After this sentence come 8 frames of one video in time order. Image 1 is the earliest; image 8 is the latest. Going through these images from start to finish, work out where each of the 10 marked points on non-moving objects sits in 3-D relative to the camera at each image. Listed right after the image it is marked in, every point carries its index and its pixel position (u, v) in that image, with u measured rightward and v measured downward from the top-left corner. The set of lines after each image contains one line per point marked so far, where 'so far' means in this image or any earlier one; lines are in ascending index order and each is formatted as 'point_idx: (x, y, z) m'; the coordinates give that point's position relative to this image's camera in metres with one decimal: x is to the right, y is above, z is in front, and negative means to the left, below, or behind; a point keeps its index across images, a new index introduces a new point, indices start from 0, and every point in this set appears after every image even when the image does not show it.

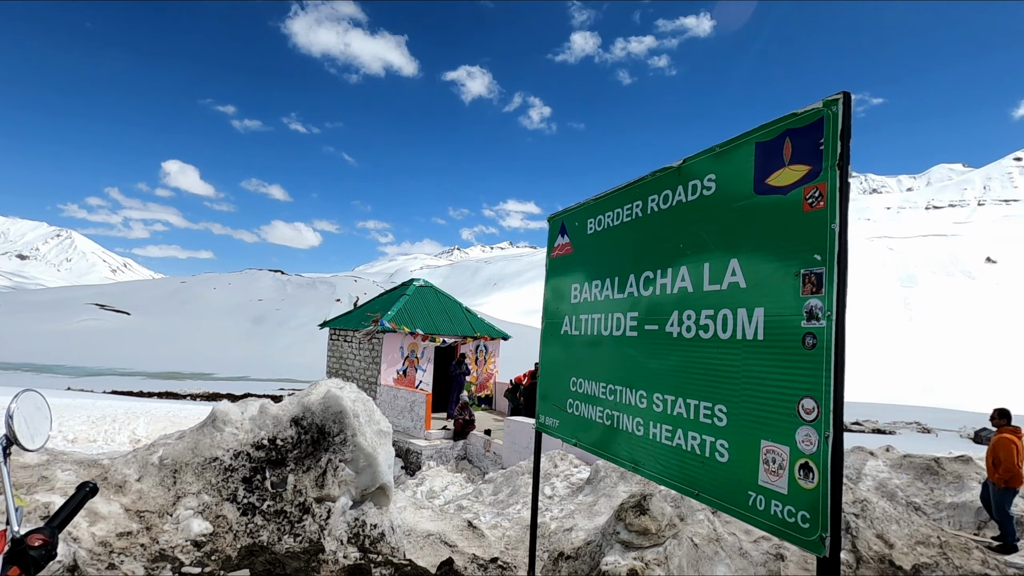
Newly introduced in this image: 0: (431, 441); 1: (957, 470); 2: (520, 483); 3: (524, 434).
0: (-1.6, -3.0, +10.5) m
1: (+6.1, -2.5, +7.3) m
2: (+0.1, -2.6, +7.0) m
3: (+0.2, -2.3, +8.4) m
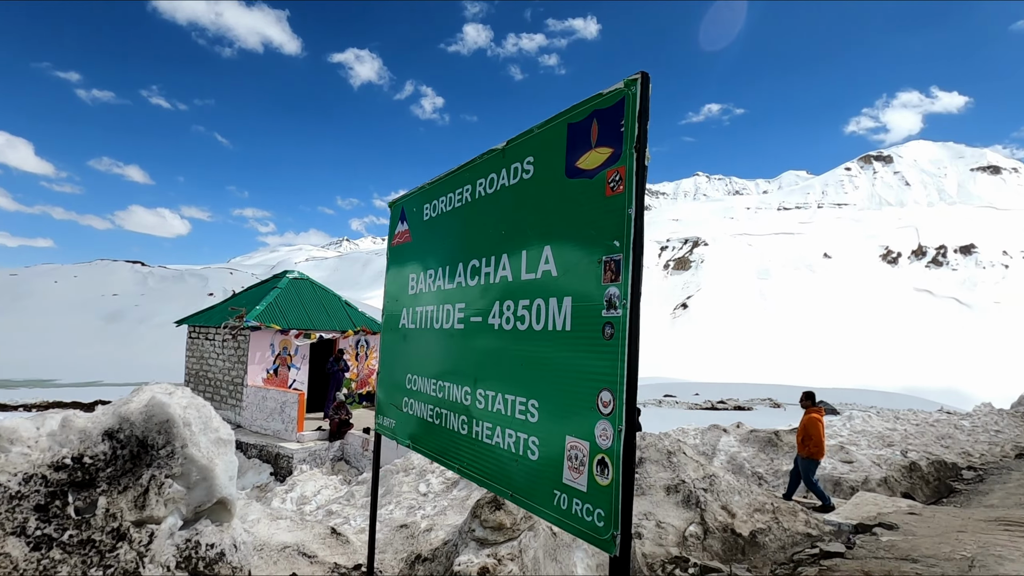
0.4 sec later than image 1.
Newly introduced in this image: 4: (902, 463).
0: (-3.9, -2.9, +9.9) m
1: (+4.3, -2.3, +8.2) m
2: (-1.5, -2.5, +6.8) m
3: (-1.7, -2.2, +8.2) m
4: (+5.5, -2.5, +7.5) m
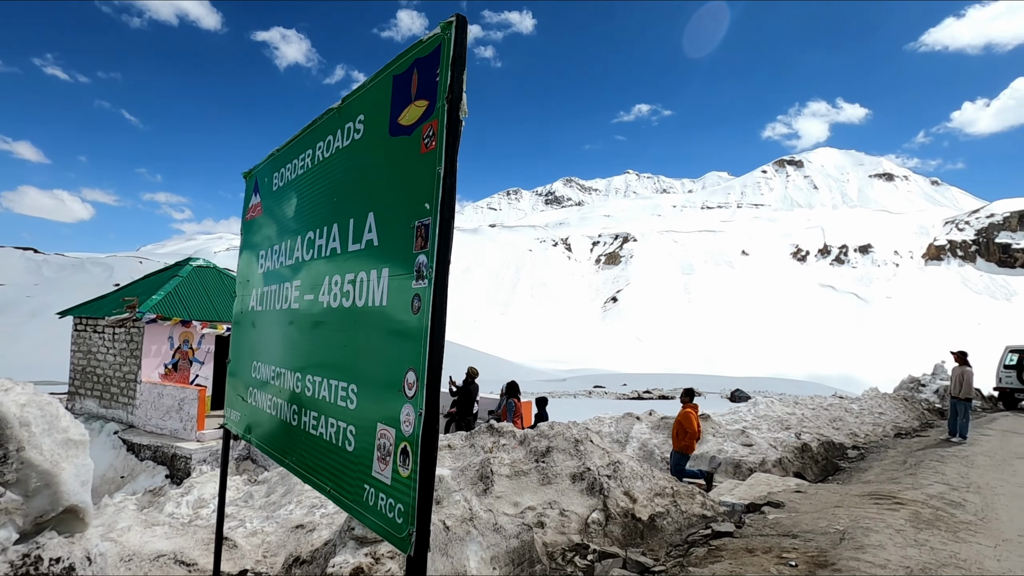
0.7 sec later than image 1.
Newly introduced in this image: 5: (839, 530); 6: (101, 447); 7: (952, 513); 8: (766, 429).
0: (-5.3, -2.7, +9.2) m
1: (+3.0, -2.2, +8.5) m
2: (-2.6, -2.3, +6.4) m
3: (-2.9, -2.0, +7.8) m
4: (+4.2, -2.3, +8.0) m
5: (+2.5, -1.9, +4.2) m
6: (-7.6, -2.9, +9.8) m
7: (+3.8, -1.9, +4.6) m
8: (+4.4, -2.5, +9.3) m
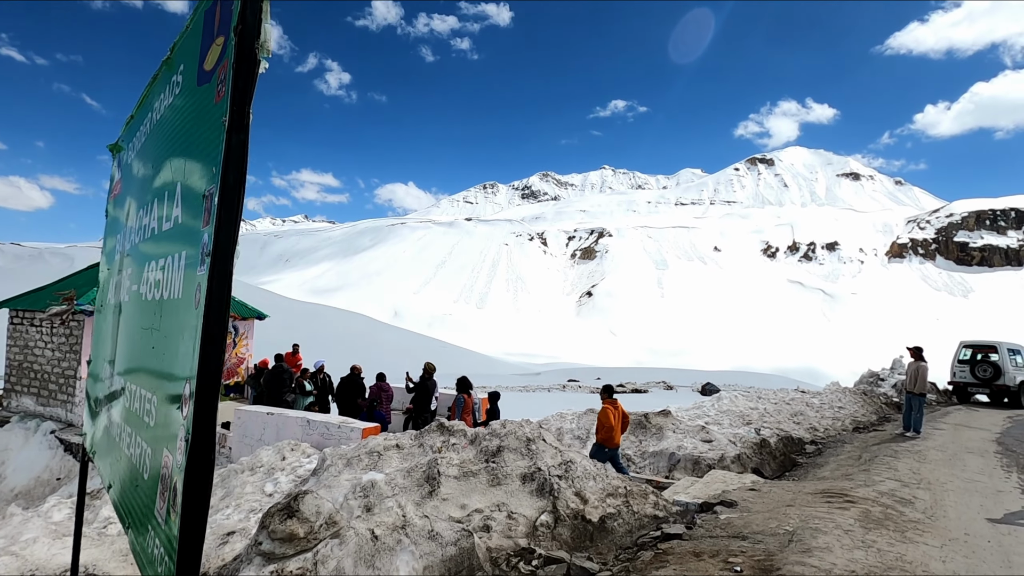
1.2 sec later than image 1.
0: (-6.0, -2.5, +8.8) m
1: (+2.3, -2.1, +8.5) m
2: (-3.1, -2.2, +6.1) m
3: (-3.5, -1.9, +7.4) m
4: (+3.6, -2.3, +8.0) m
5: (+2.1, -1.8, +4.1) m
6: (-8.3, -2.8, +9.3) m
7: (+3.3, -1.9, +4.6) m
8: (+3.8, -2.4, +9.3) m
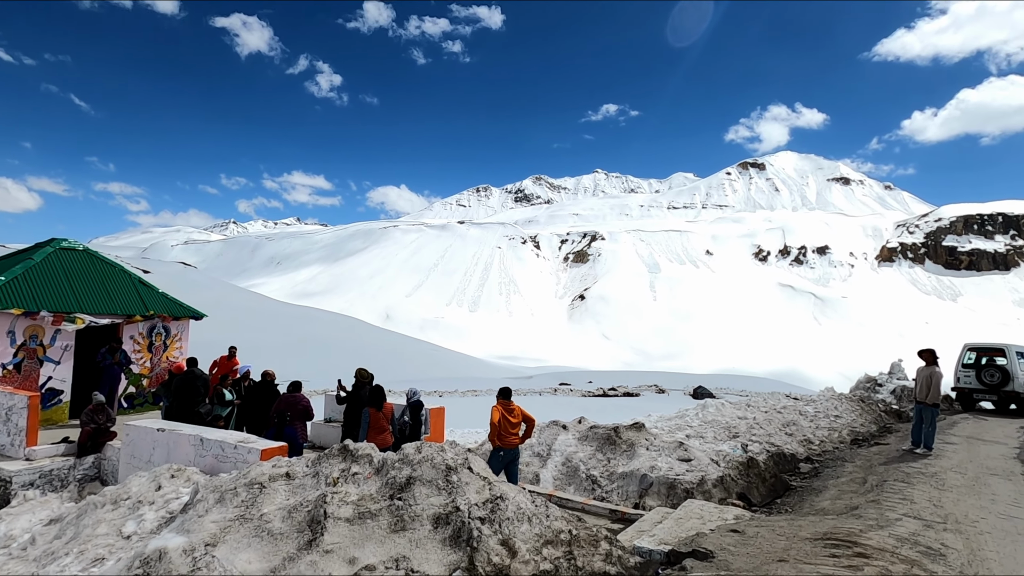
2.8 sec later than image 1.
0: (-6.7, -2.4, +7.5) m
1: (+1.6, -2.0, +7.3) m
2: (-3.8, -2.1, +4.8) m
3: (-4.2, -1.8, +6.2) m
4: (+2.9, -2.2, +6.8) m
5: (+1.5, -1.7, +2.9) m
6: (-9.0, -2.7, +8.0) m
7: (+2.7, -1.8, +3.4) m
8: (+3.0, -2.3, +8.2) m
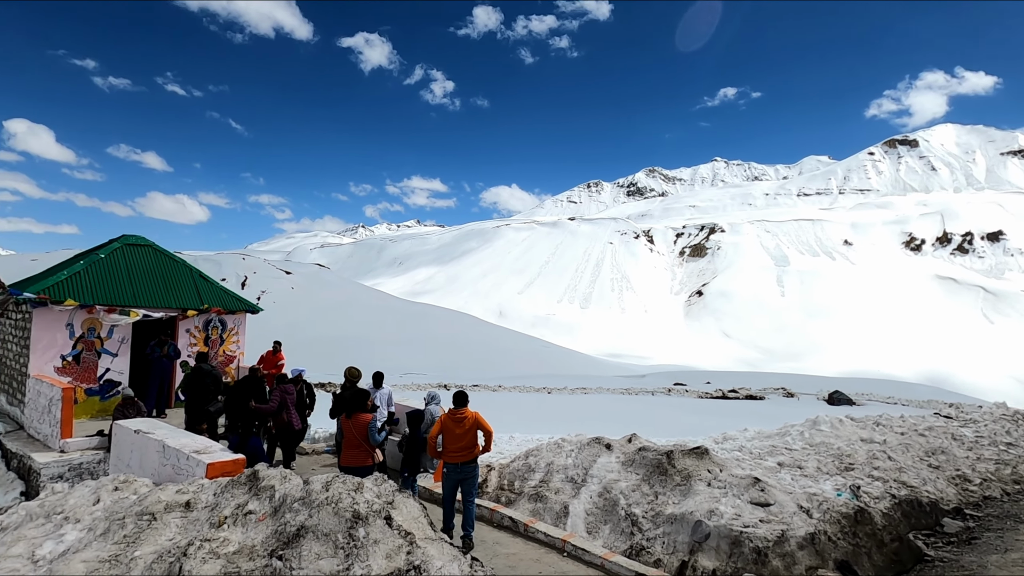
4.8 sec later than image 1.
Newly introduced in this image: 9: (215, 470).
0: (-6.3, -2.3, +7.5) m
1: (+1.9, -1.8, +5.6) m
2: (-4.0, -2.0, +4.3) m
3: (-4.1, -1.7, +5.7) m
4: (+3.0, -2.0, +4.8) m
5: (+0.8, -1.6, +1.3) m
6: (-8.4, -2.6, +8.4) m
7: (+2.1, -1.6, +1.5) m
8: (+3.4, -2.1, +6.1) m
9: (-2.6, -1.6, +4.6) m
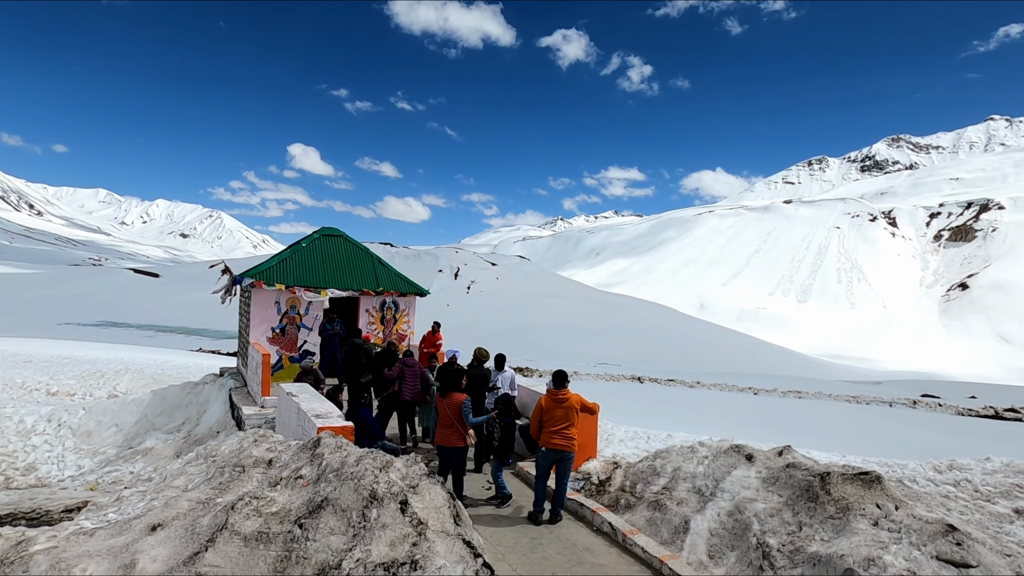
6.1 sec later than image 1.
0: (-4.2, -2.0, +9.0) m
1: (+2.7, -1.6, +4.3) m
2: (-3.2, -1.8, +5.1) m
3: (-2.8, -1.4, +6.5) m
4: (+3.6, -1.8, +3.2) m
5: (+0.2, -1.4, +0.7) m
6: (-5.8, -2.3, +10.6) m
7: (+1.5, -1.5, +0.4) m
8: (+4.4, -1.9, +4.2) m
9: (-1.7, -1.4, +5.0) m
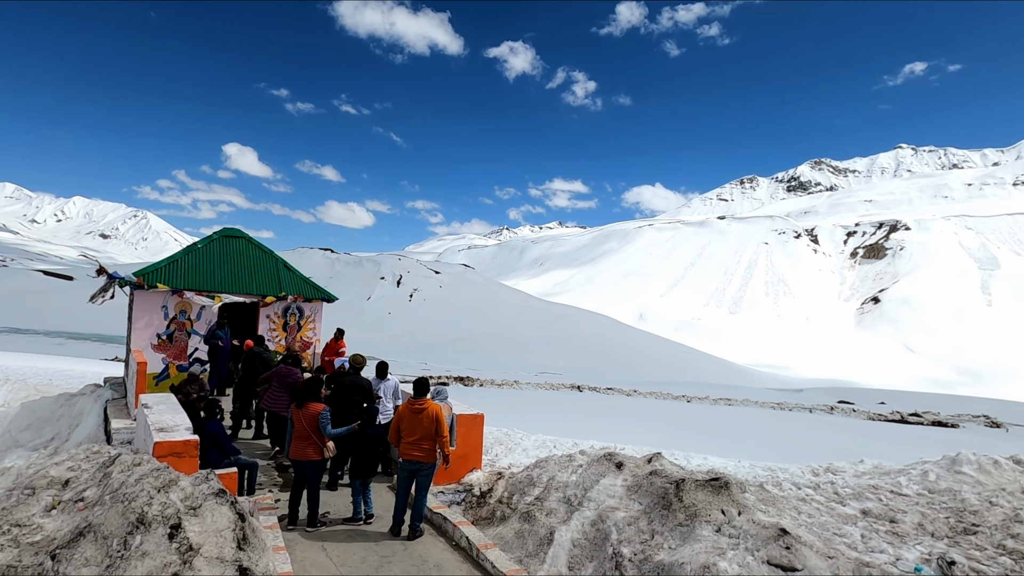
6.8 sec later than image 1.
0: (-5.8, -2.1, +8.3) m
1: (+1.6, -1.7, +4.3) m
2: (-4.4, -1.8, +4.6) m
3: (-4.2, -1.4, +5.9) m
4: (+2.5, -1.9, +3.3) m
5: (-0.6, -1.4, +0.4) m
6: (-7.6, -2.3, +9.7) m
7: (+0.7, -1.5, +0.4) m
8: (+3.2, -2.0, +4.4) m
9: (-2.9, -1.4, +4.5) m
